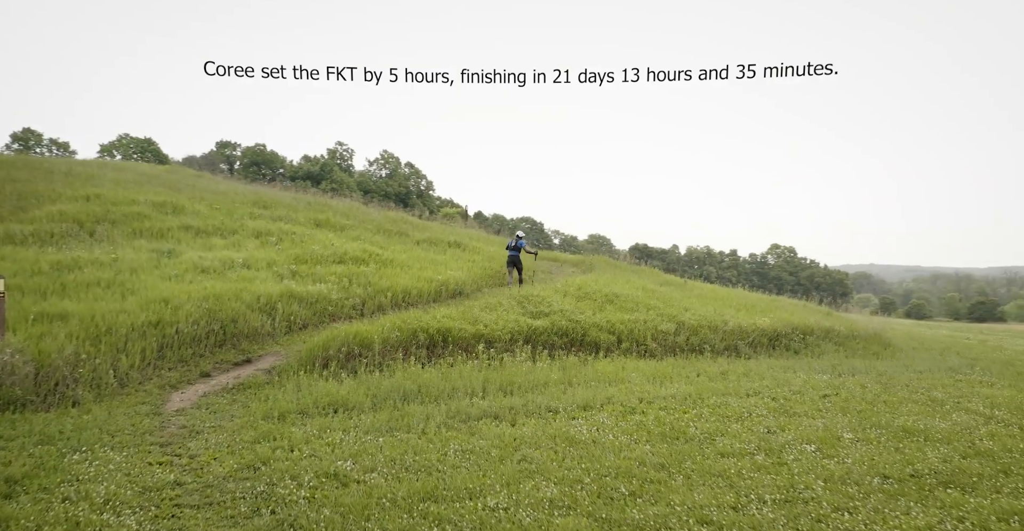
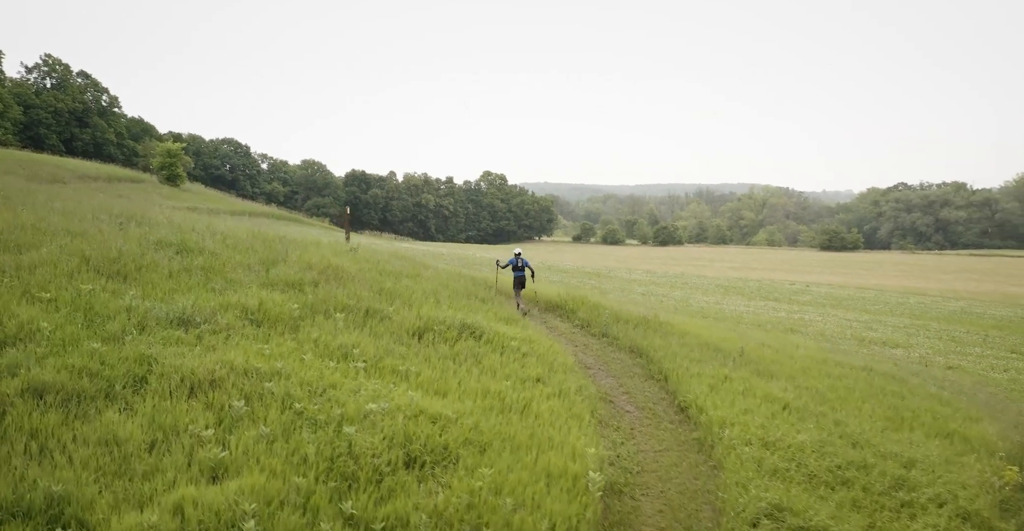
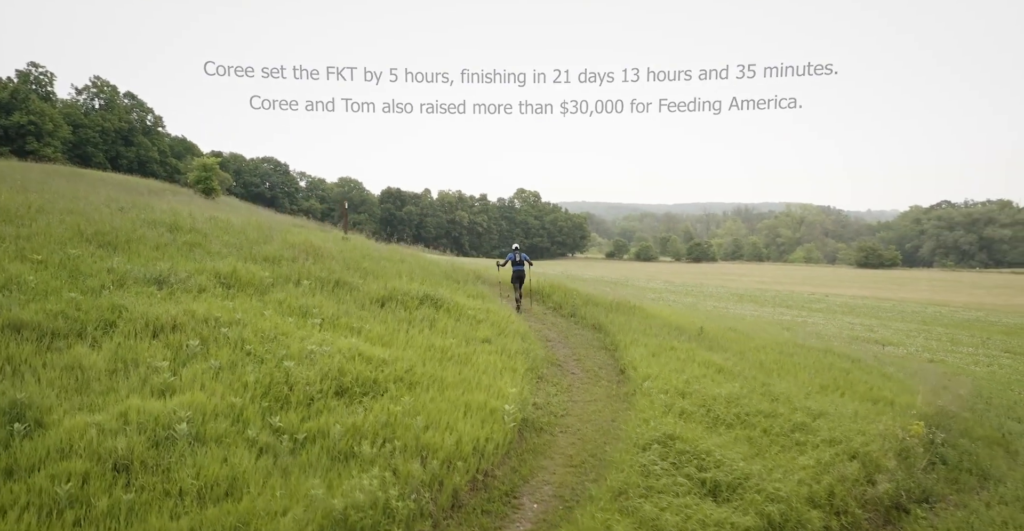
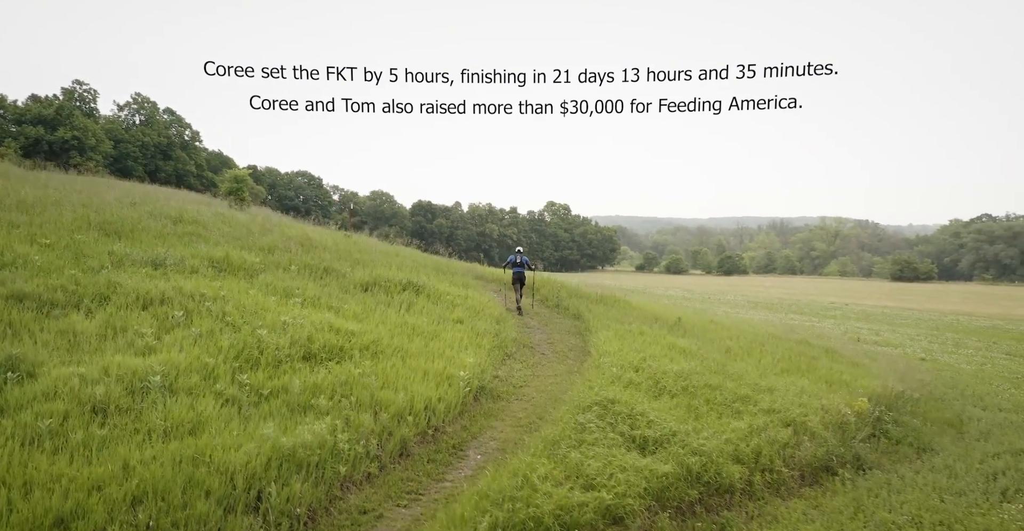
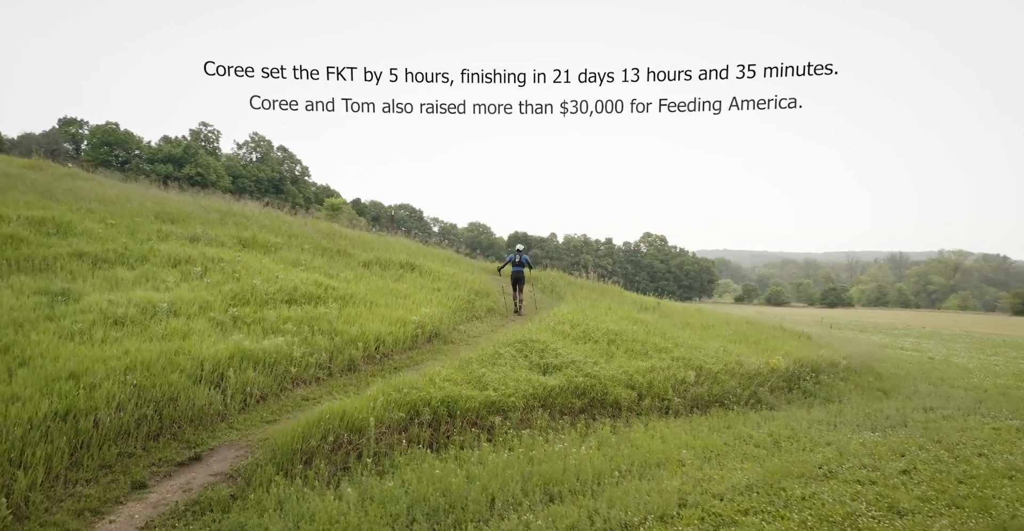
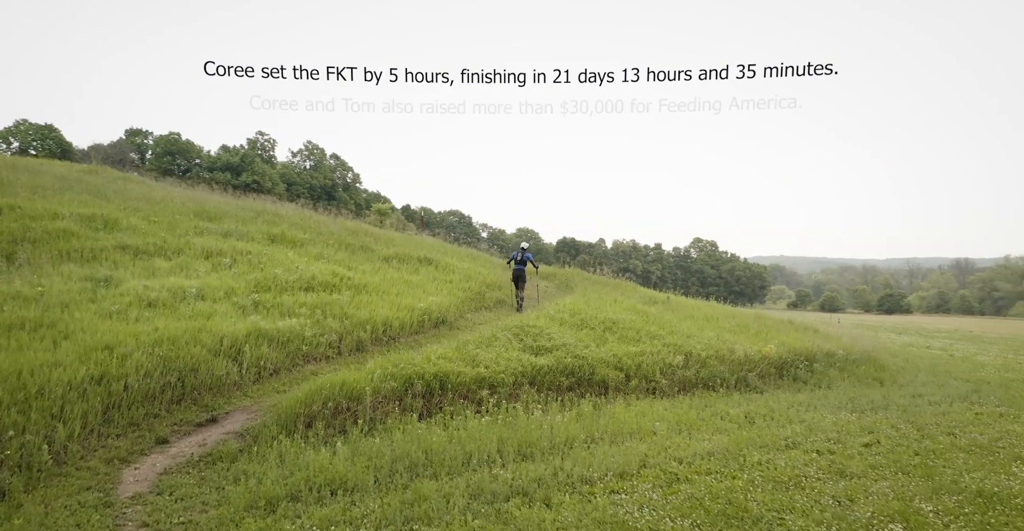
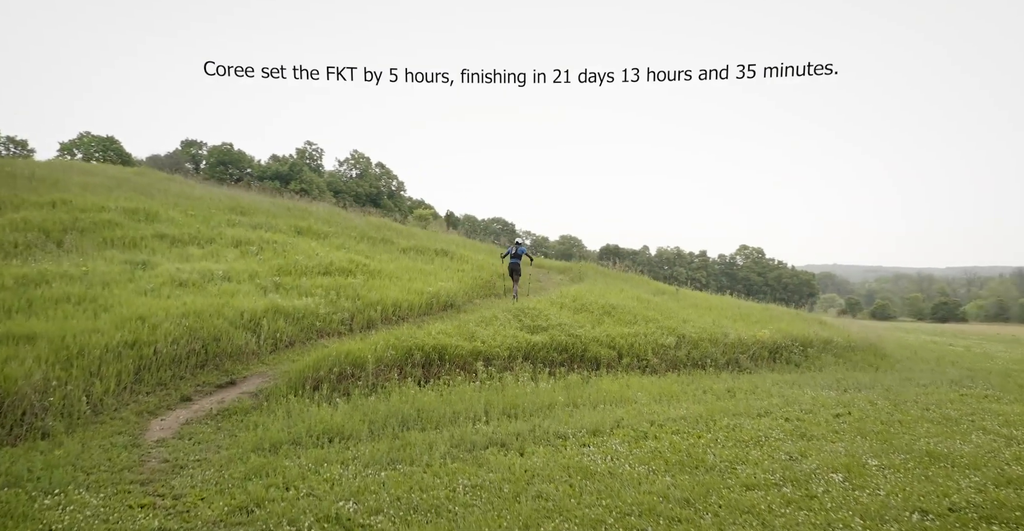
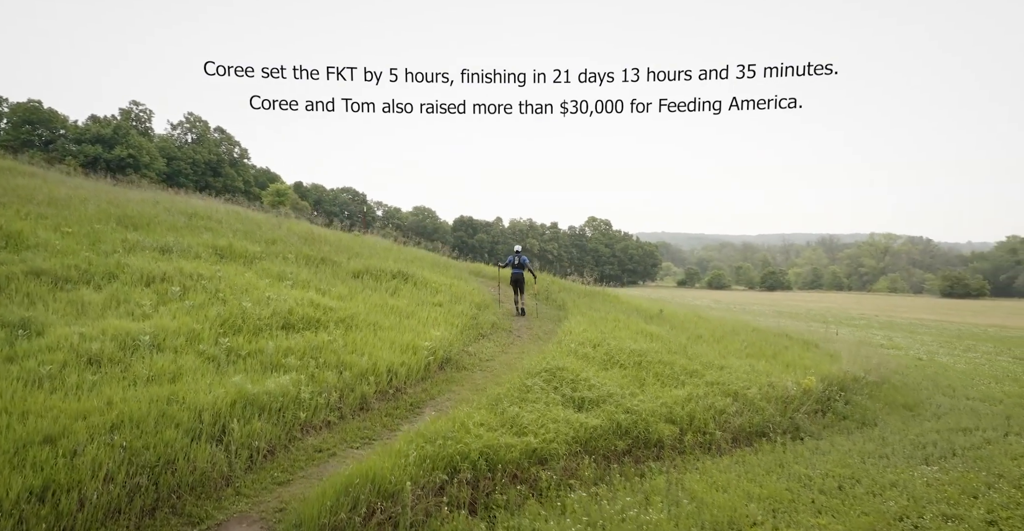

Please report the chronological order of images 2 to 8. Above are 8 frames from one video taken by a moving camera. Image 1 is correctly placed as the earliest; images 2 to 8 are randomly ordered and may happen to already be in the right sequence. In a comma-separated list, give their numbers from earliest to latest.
7, 6, 5, 8, 4, 3, 2
